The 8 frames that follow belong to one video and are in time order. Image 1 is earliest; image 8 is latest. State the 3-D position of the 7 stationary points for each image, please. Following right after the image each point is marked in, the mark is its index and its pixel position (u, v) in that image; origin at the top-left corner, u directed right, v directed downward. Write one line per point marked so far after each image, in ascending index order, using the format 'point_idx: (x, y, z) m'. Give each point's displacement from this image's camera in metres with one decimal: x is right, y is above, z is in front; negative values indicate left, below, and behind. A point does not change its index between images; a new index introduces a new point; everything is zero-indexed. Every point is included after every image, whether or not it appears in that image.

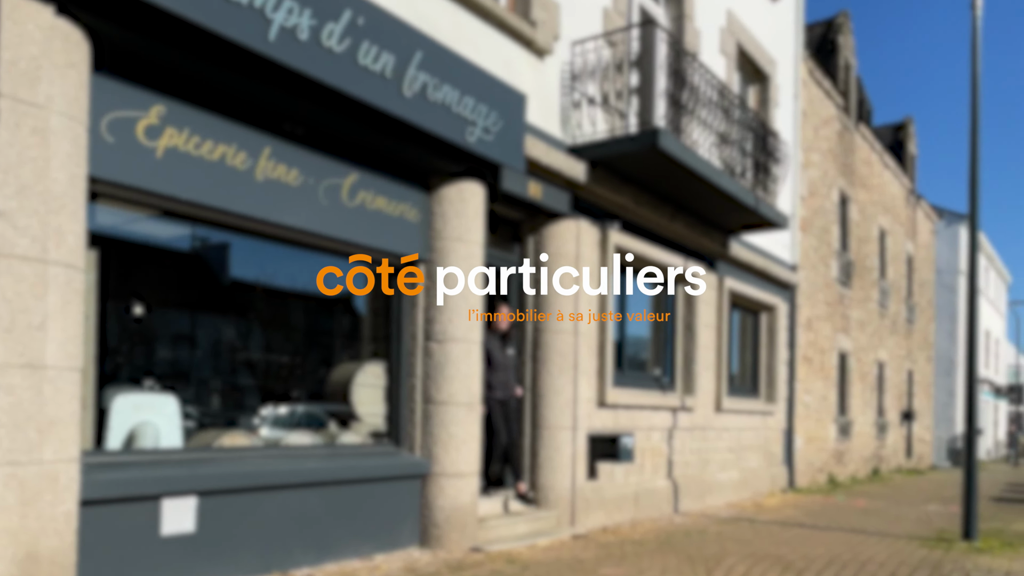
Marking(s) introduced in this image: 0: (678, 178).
0: (+1.6, +1.1, +8.4) m
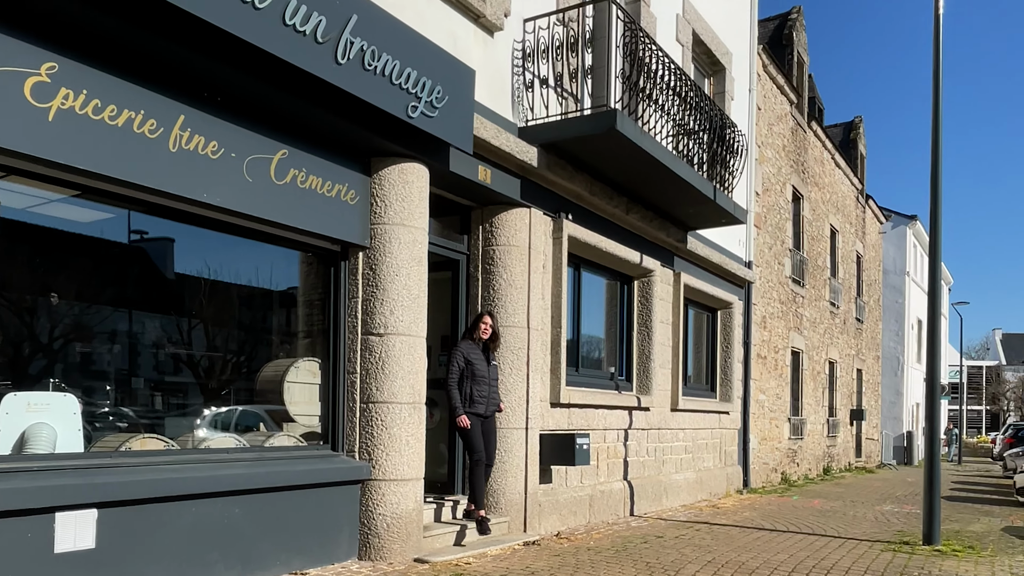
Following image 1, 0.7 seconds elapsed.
0: (+1.1, +1.2, +8.0) m
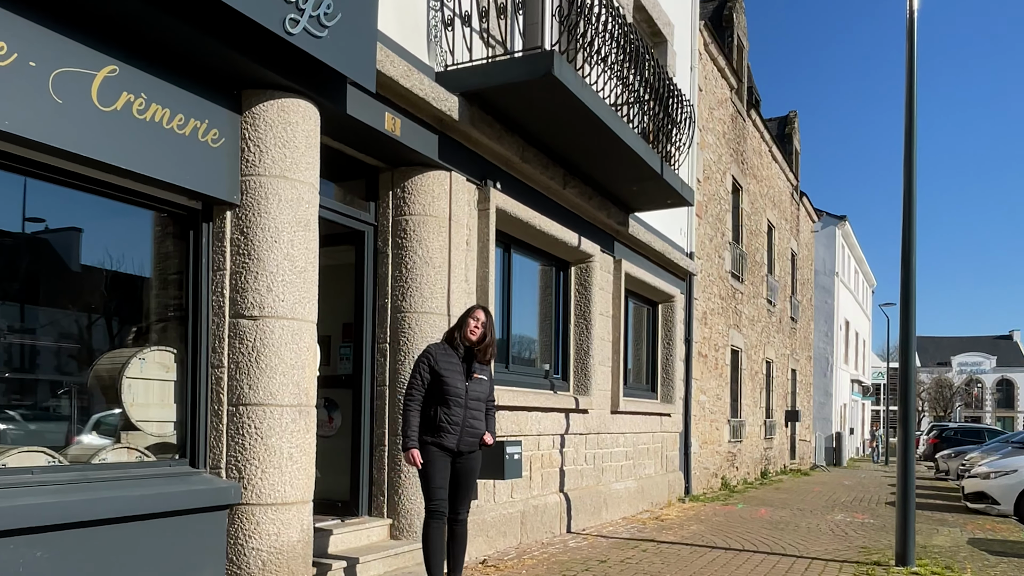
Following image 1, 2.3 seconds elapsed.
0: (+0.5, +1.3, +6.9) m
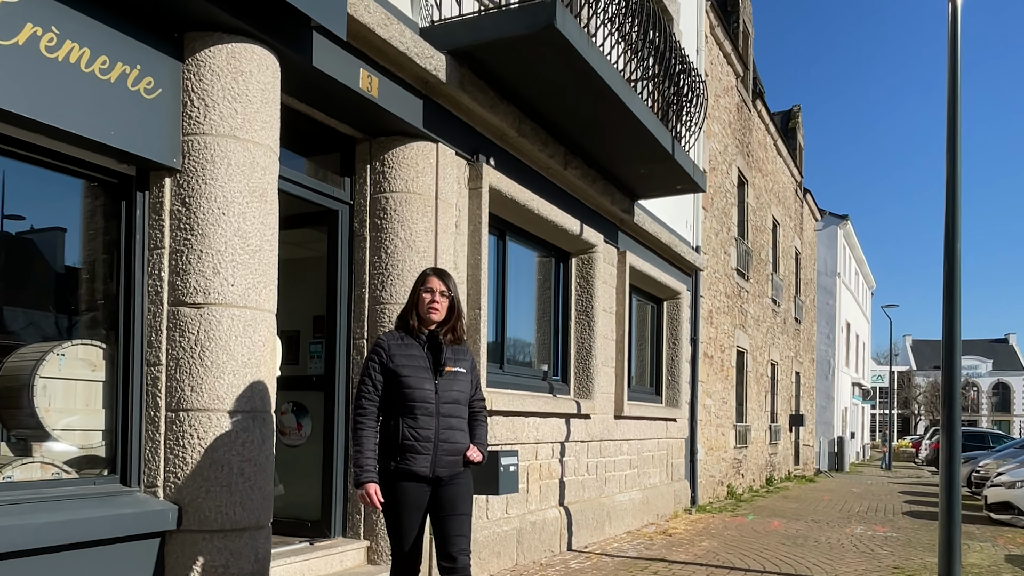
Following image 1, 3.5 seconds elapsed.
0: (+0.4, +1.4, +6.1) m
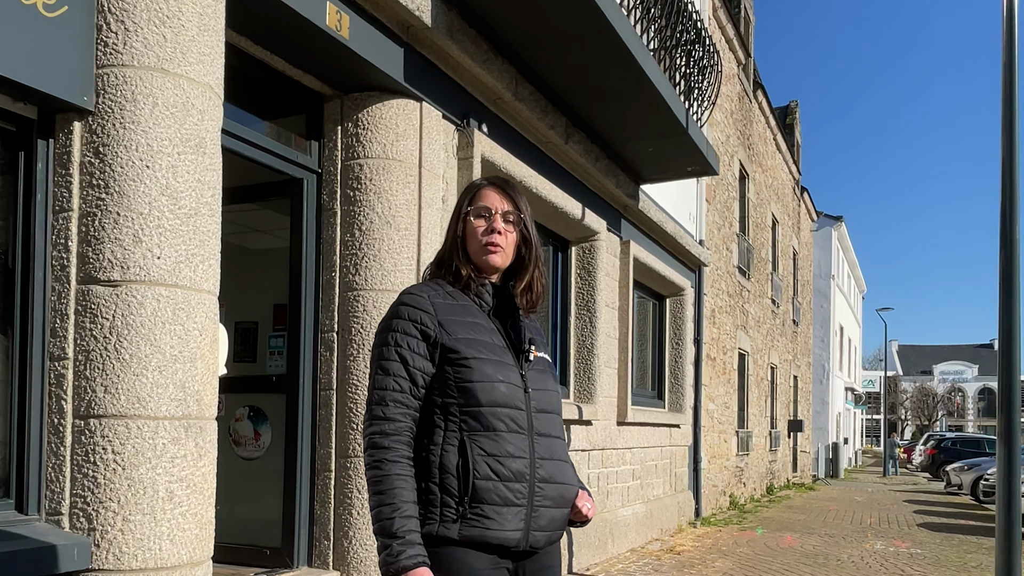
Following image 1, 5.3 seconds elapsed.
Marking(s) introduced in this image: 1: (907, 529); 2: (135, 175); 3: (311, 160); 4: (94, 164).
0: (+0.4, +1.5, +5.3) m
1: (+5.2, -3.2, +11.3) m
2: (-1.3, +0.4, +3.1) m
3: (-1.0, +0.7, +4.5) m
4: (-1.5, +0.4, +3.1) m
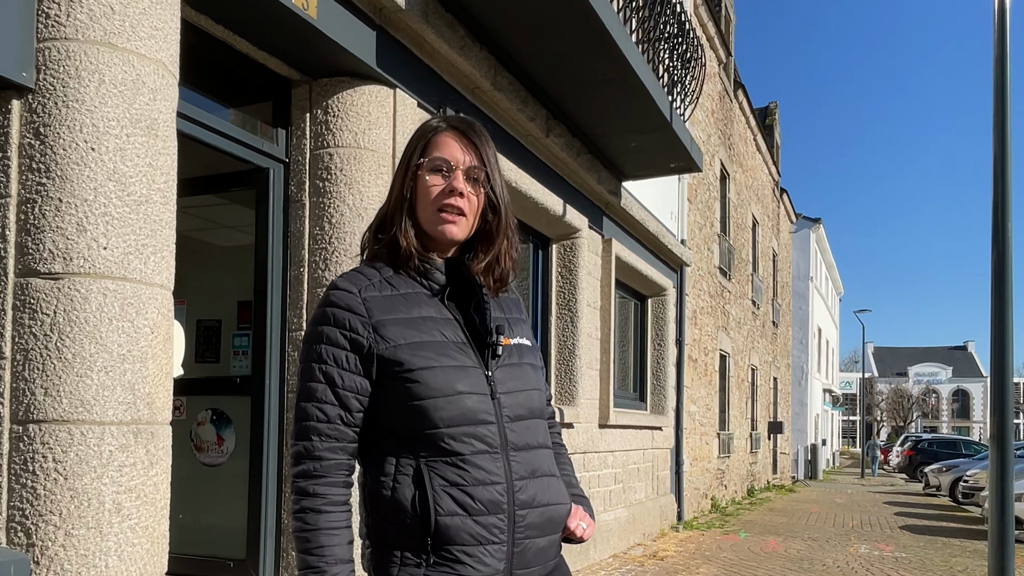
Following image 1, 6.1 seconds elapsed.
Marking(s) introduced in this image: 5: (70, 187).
0: (+0.3, +1.5, +5.1) m
1: (+4.9, -3.2, +11.2) m
2: (-1.4, +0.4, +2.8) m
3: (-1.2, +0.7, +4.2) m
4: (-1.6, +0.5, +2.8) m
5: (-1.4, +0.3, +2.8) m
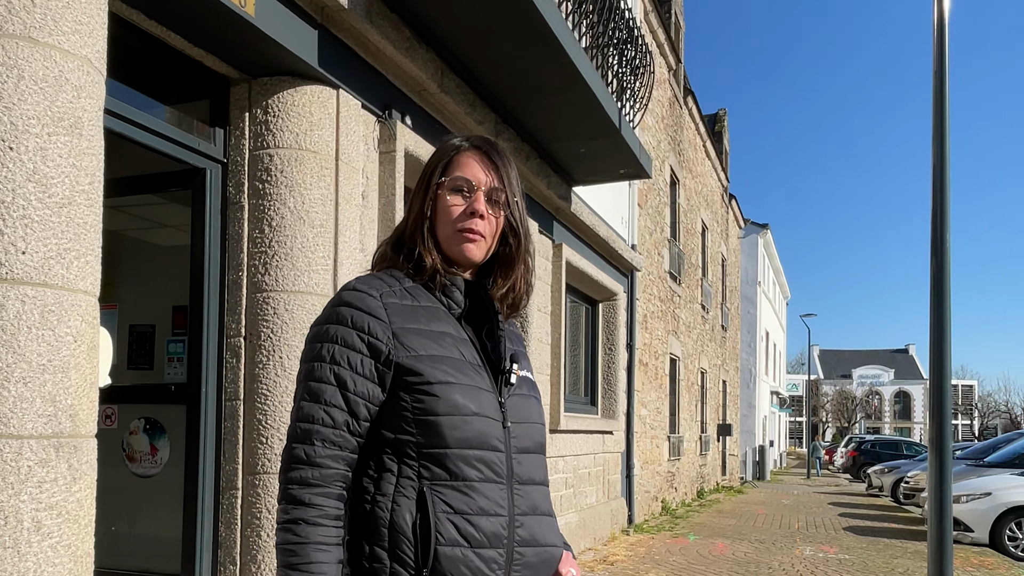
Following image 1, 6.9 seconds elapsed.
0: (0.0, +1.4, +5.1) m
1: (+4.3, -3.3, +11.4) m
2: (-1.6, +0.4, +2.7) m
3: (-1.4, +0.7, +4.1) m
4: (-1.7, +0.4, +2.7) m
5: (-1.6, +0.3, +2.7) m
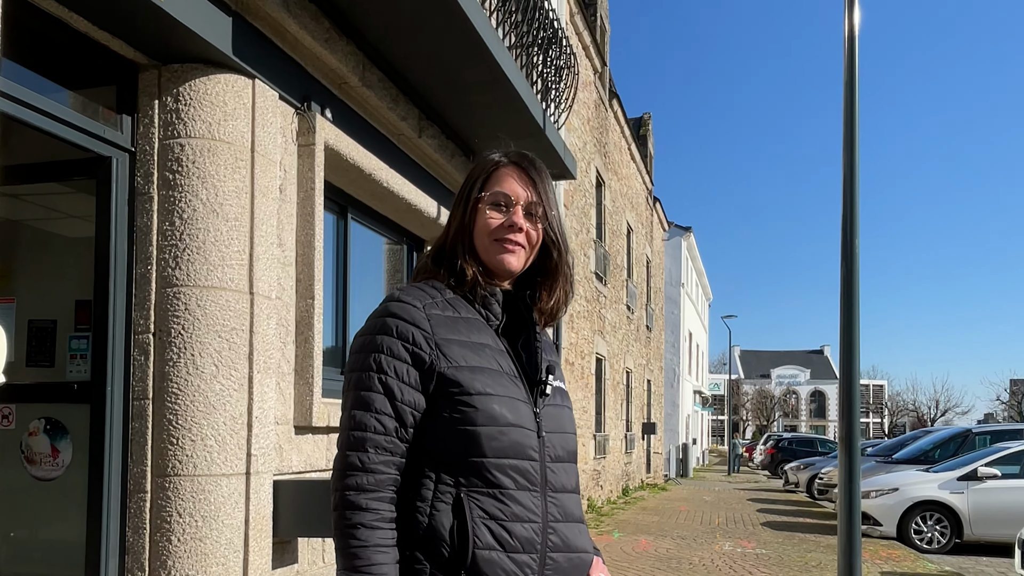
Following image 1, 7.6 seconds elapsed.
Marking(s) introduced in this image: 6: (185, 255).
0: (-0.5, +1.5, +5.0) m
1: (+3.3, -3.3, +11.7) m
2: (-1.9, +0.4, +2.5) m
3: (-1.8, +0.7, +3.9) m
4: (-2.0, +0.5, +2.5) m
5: (-1.9, +0.3, +2.5) m
6: (-1.5, +0.1, +3.9) m
